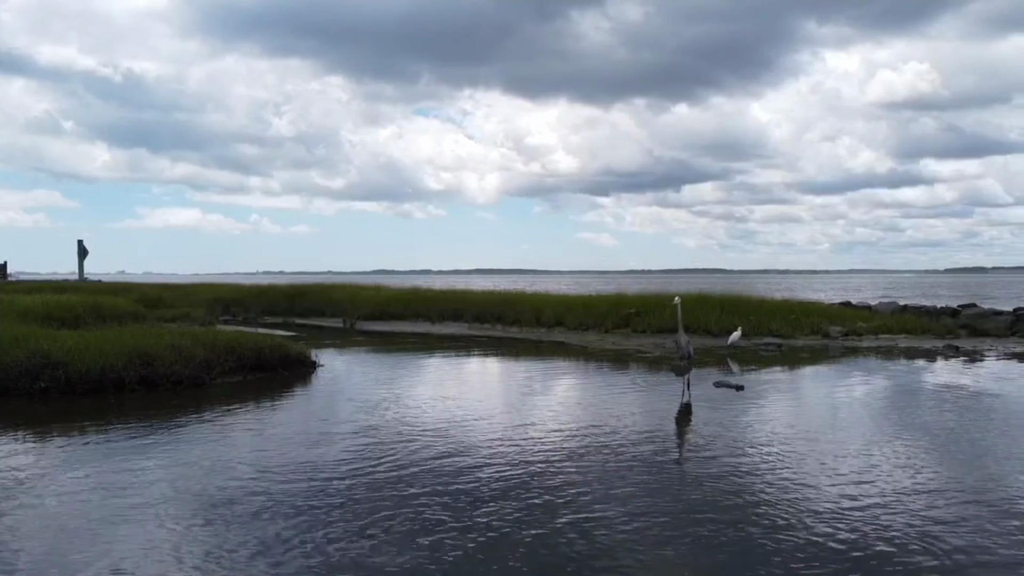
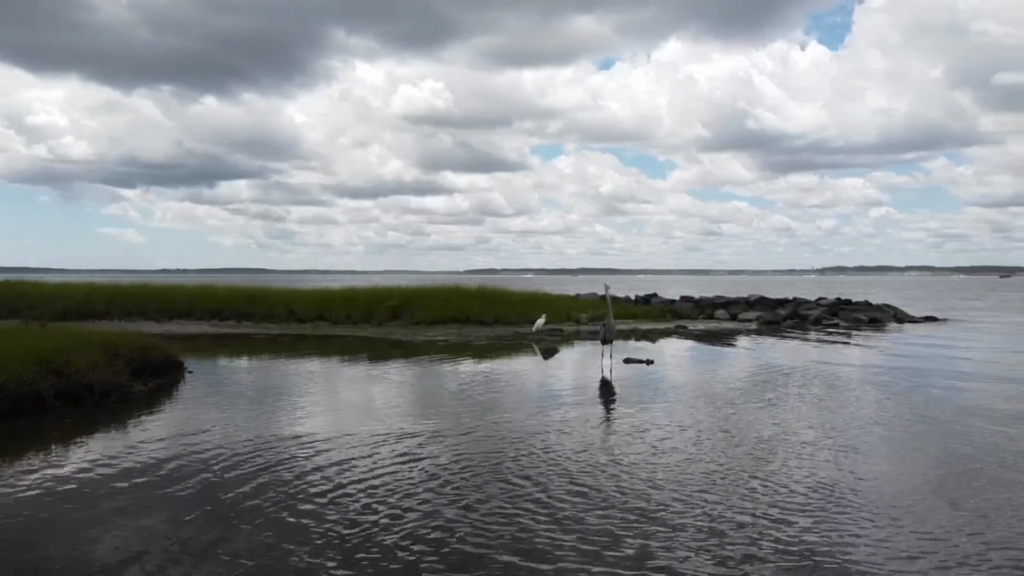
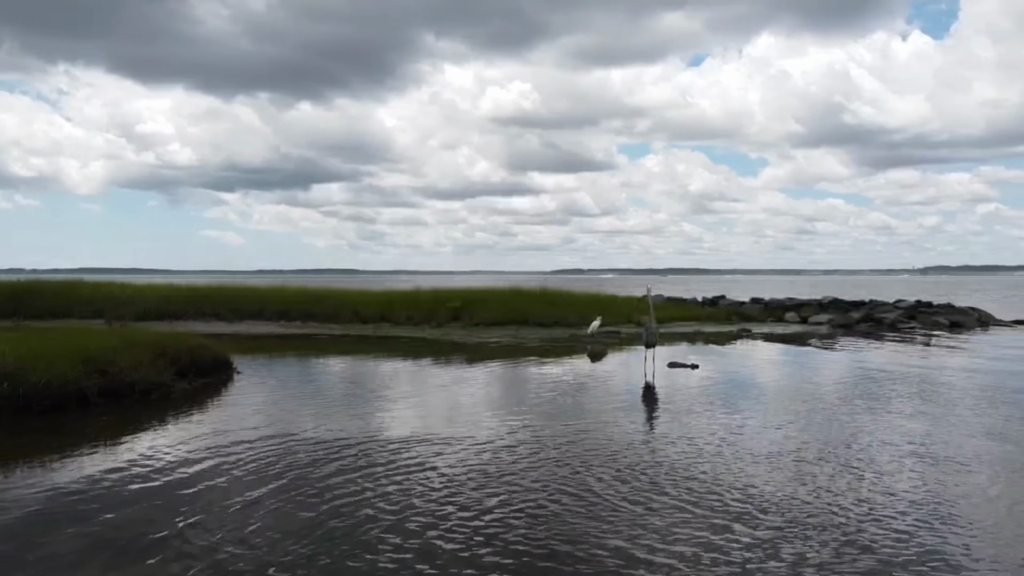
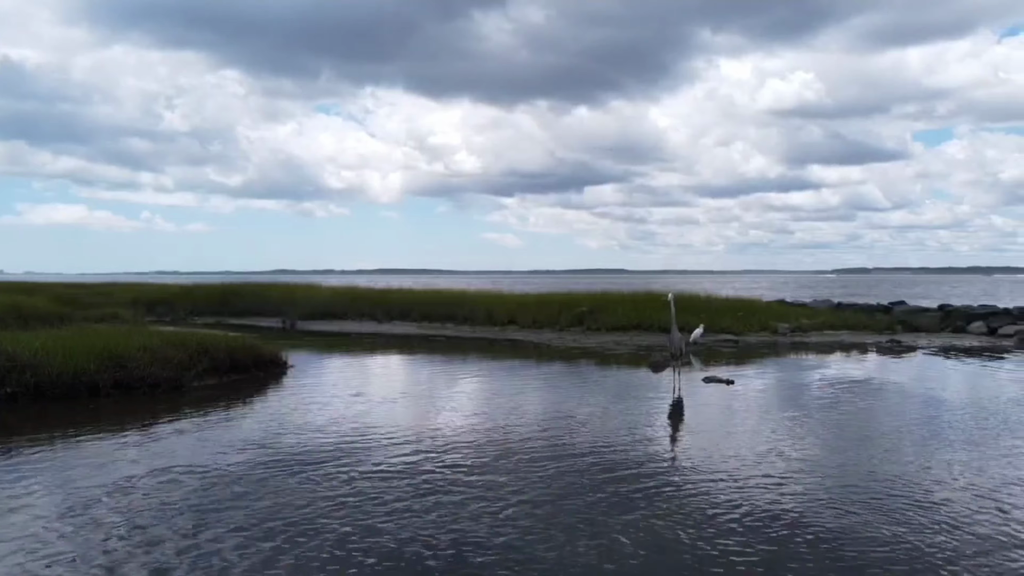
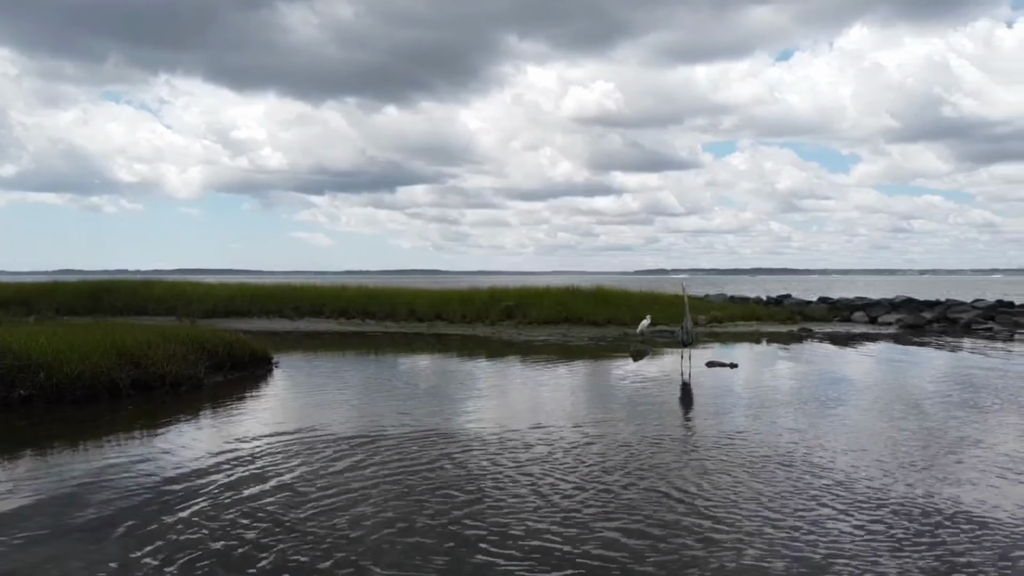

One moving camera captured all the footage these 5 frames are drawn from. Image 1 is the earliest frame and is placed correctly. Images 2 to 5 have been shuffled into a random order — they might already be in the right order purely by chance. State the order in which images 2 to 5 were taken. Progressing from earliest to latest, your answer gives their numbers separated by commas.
4, 5, 3, 2
